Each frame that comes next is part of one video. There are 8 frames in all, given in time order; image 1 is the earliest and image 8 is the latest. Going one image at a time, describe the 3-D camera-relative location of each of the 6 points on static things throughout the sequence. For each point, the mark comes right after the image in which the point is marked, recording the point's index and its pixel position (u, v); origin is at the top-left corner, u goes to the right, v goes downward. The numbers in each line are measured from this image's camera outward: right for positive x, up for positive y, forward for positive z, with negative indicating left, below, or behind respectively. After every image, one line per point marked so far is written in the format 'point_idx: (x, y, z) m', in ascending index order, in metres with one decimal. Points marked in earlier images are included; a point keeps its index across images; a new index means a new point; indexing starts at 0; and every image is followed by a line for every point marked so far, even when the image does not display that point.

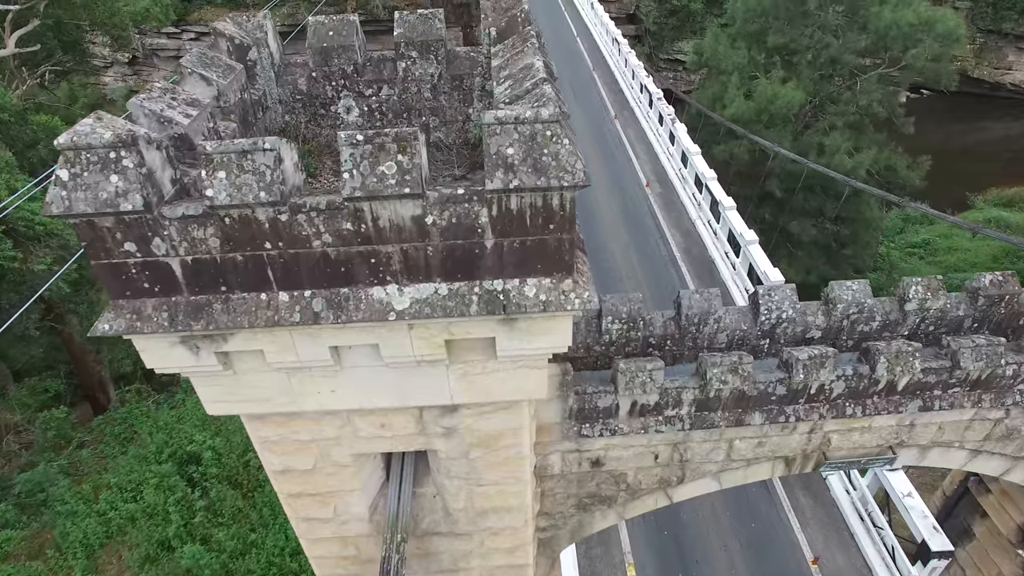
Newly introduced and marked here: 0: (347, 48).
0: (-1.4, +2.0, +5.1) m
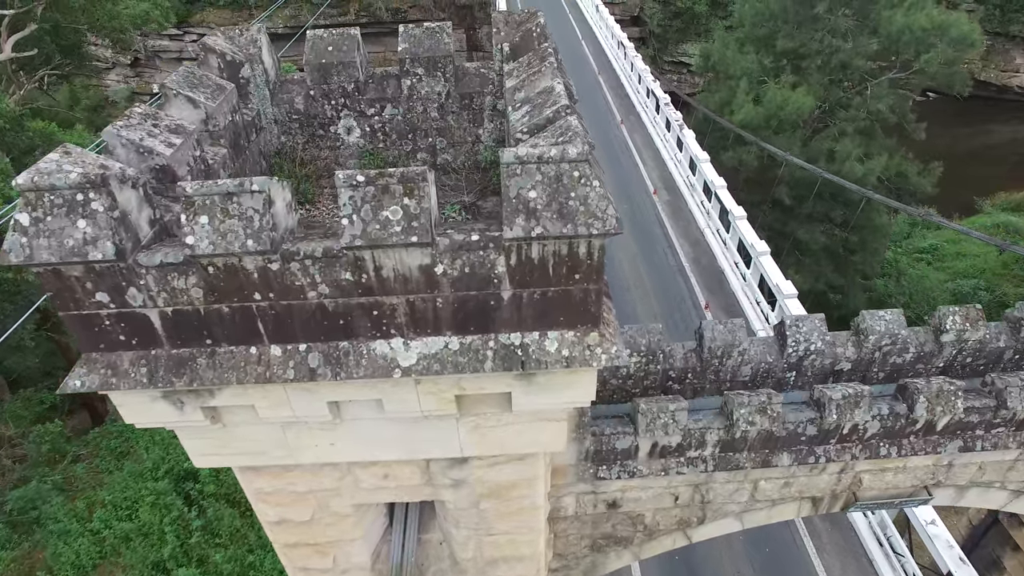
0: (-1.3, +1.7, +4.8) m
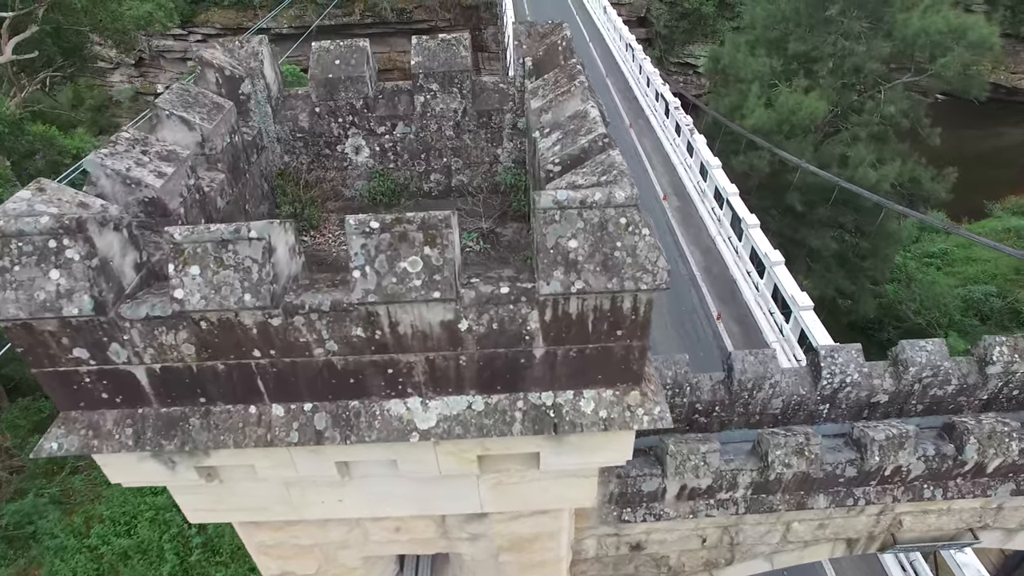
0: (-1.1, +1.5, +4.4) m
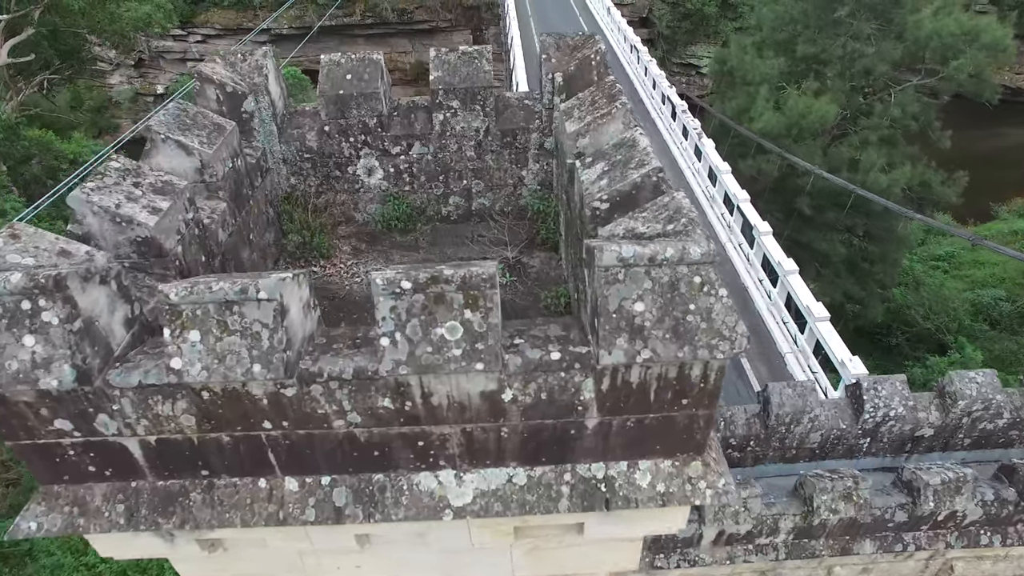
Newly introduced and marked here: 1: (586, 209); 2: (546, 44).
0: (-0.9, +1.3, +4.0) m
1: (+0.3, +0.4, +2.8) m
2: (+0.2, +1.6, +4.1) m
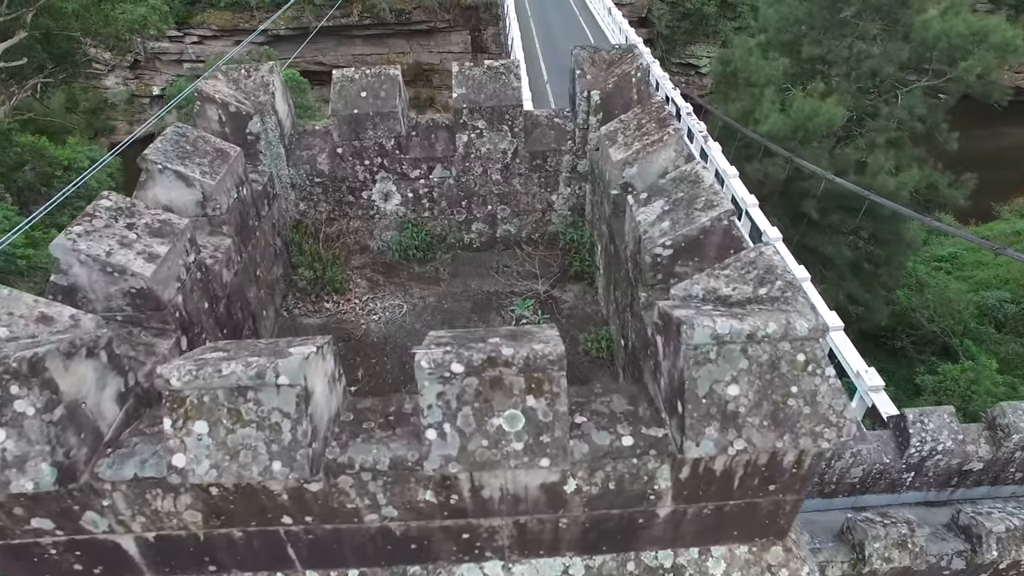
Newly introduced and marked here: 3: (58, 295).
0: (-0.8, +1.0, +3.7) m
1: (+0.5, +0.1, +2.4) m
2: (+0.4, +1.4, +3.7) m
3: (-1.8, 0.0, +2.4) m
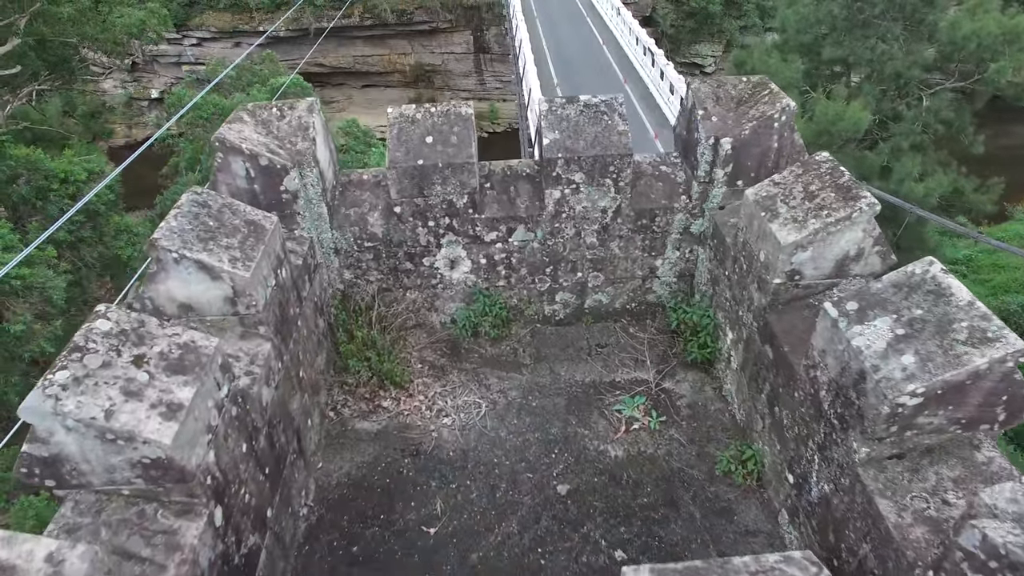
0: (-0.3, +0.6, +2.9) m
1: (+1.0, -0.3, +1.7) m
2: (+0.9, +0.9, +3.0) m
3: (-1.3, -0.5, +1.7) m
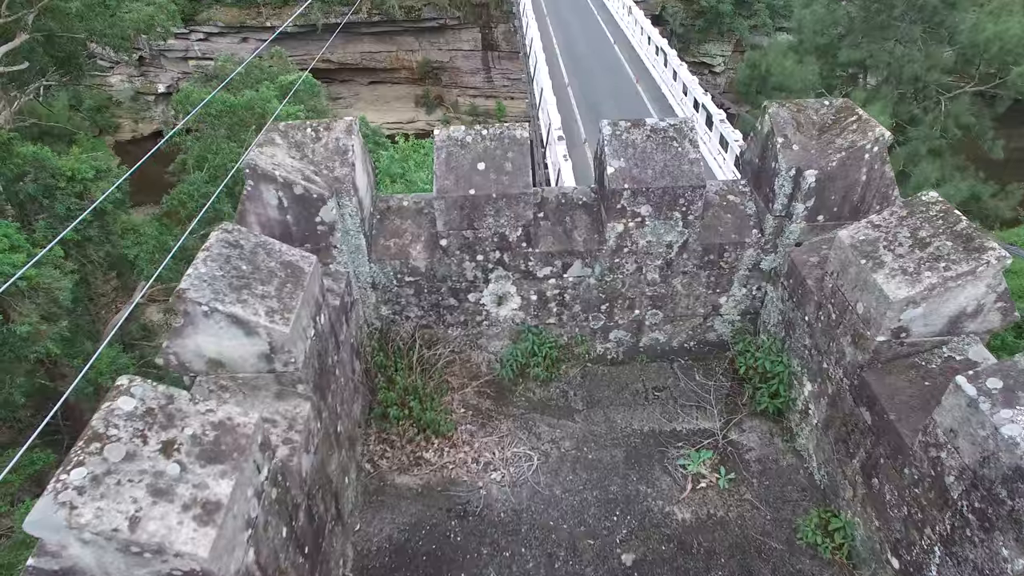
0: (0.0, +0.4, +2.7) m
1: (+1.3, -0.5, +1.4) m
2: (+1.2, +0.7, +2.7) m
3: (-1.0, -0.7, +1.4) m
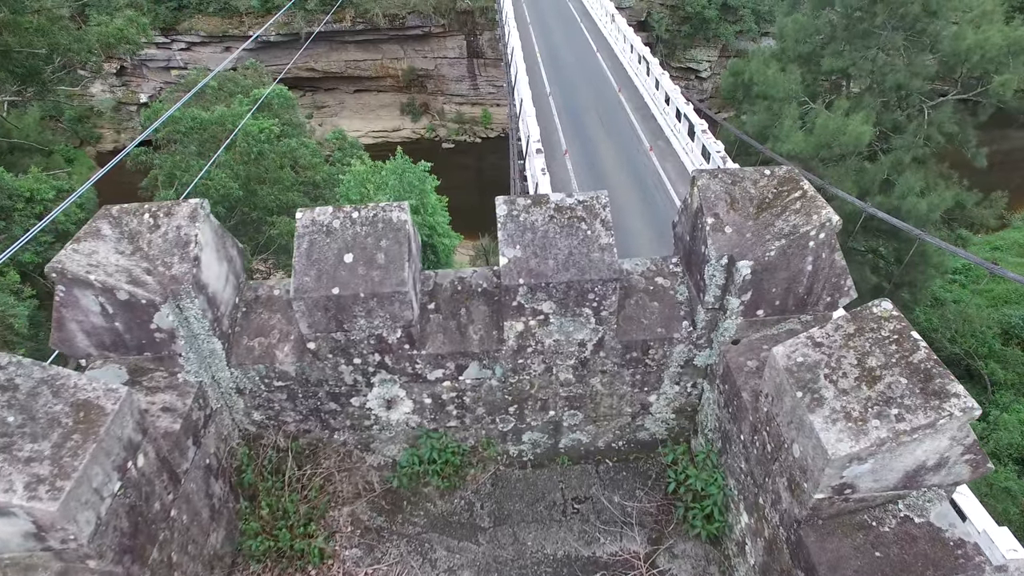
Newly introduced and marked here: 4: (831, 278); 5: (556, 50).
0: (-0.4, 0.0, +2.2) m
1: (+0.9, -0.9, +1.0) m
2: (+0.7, +0.3, +2.3) m
3: (-1.5, -1.1, +1.0) m
4: (+1.1, 0.0, +2.2) m
5: (+1.0, +5.8, +15.3) m
